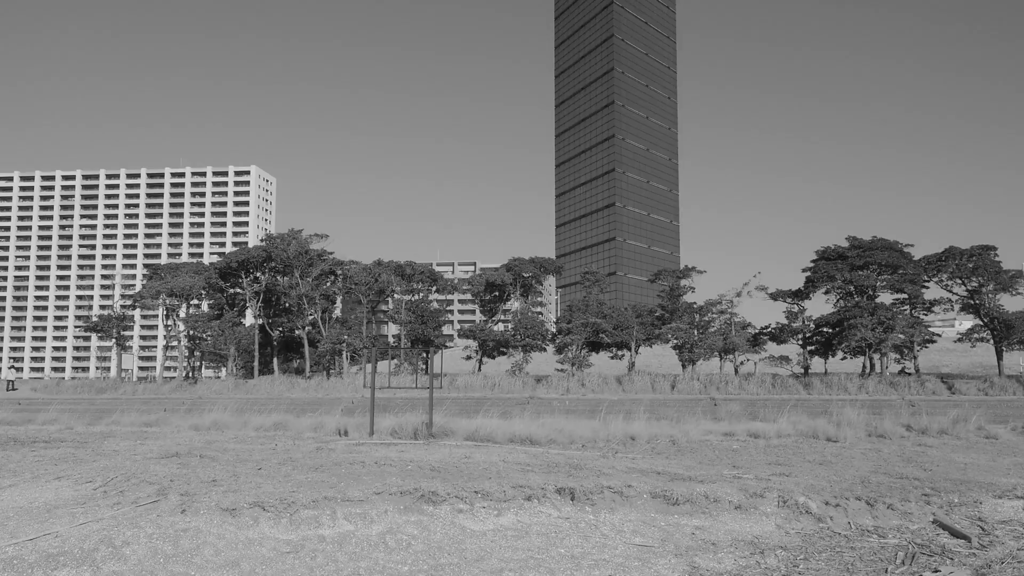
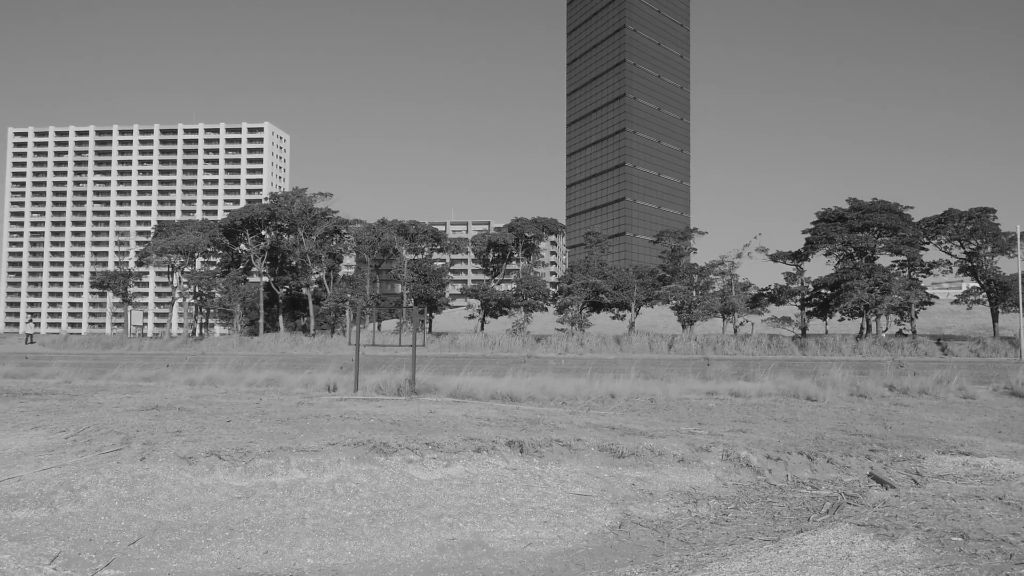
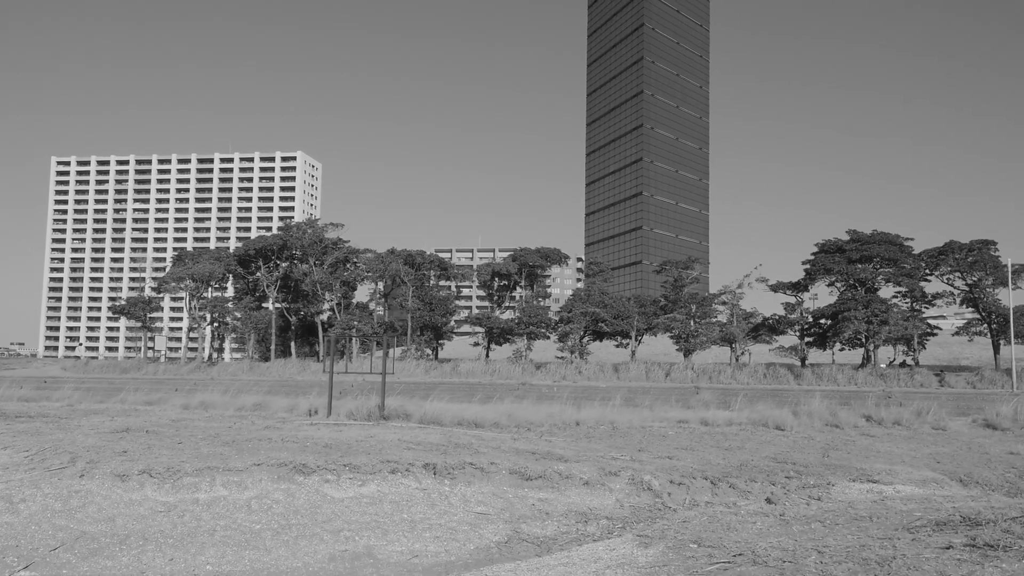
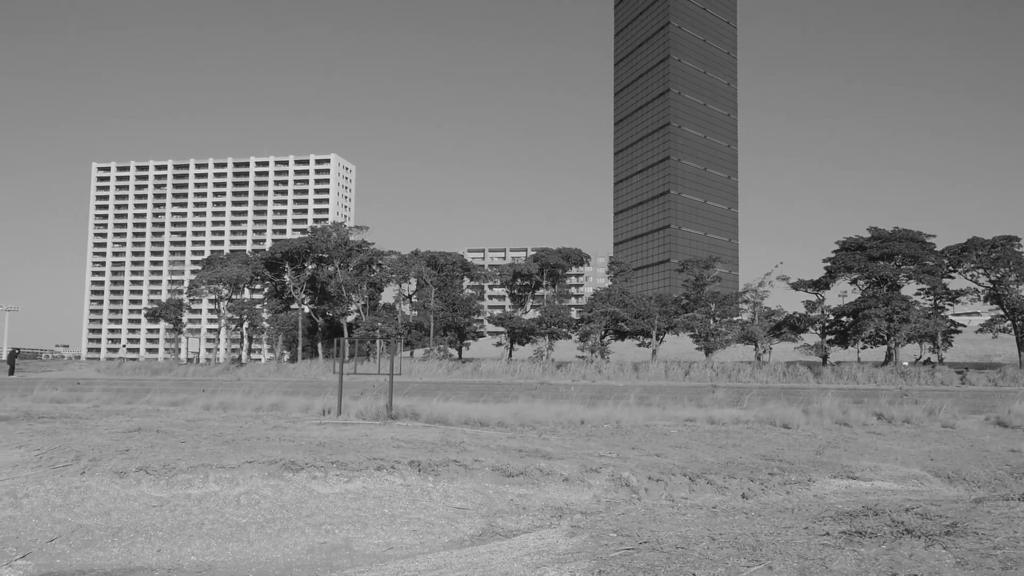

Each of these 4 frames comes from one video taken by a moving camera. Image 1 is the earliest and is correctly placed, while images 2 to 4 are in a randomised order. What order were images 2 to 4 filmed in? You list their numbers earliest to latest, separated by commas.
2, 3, 4
